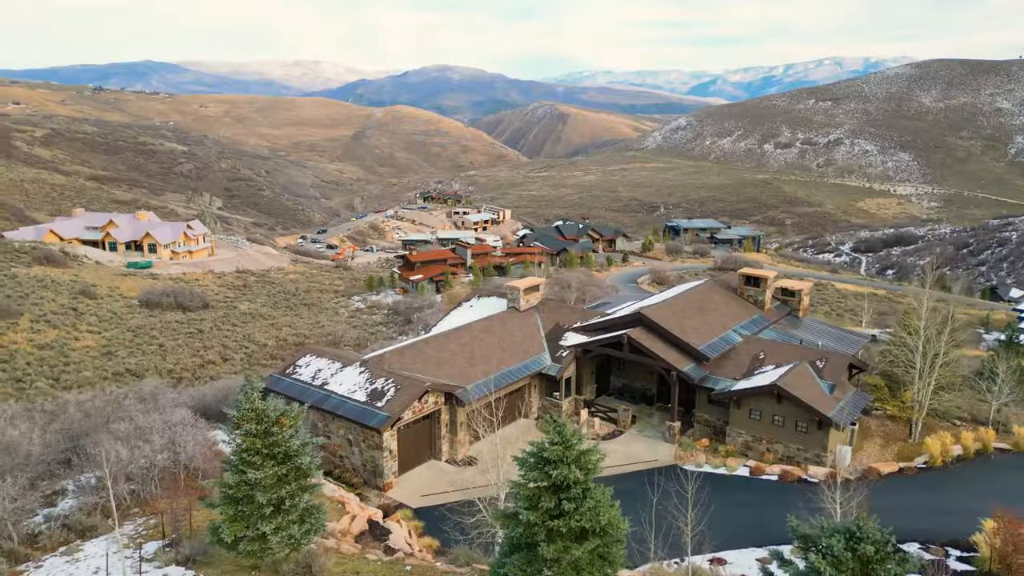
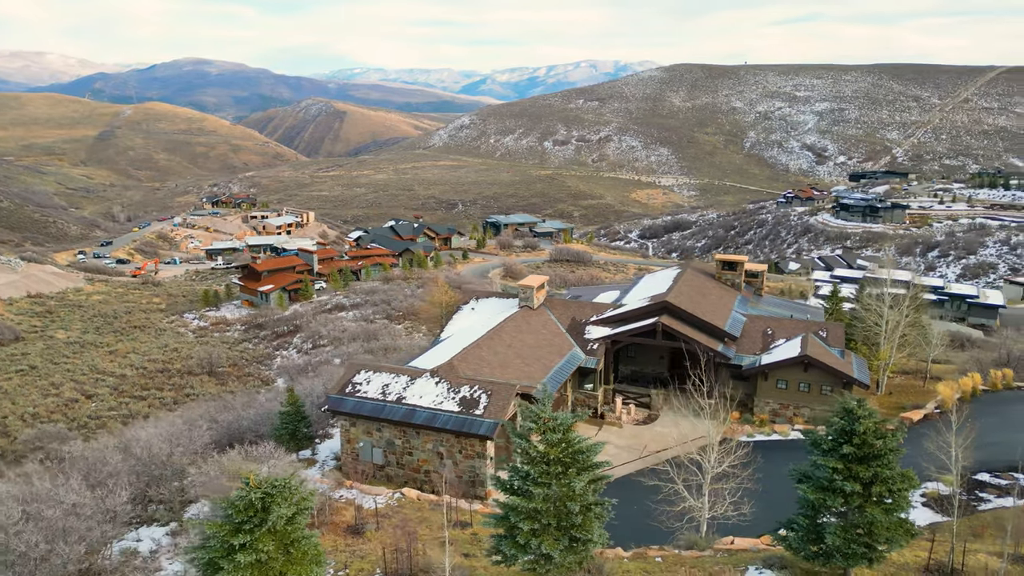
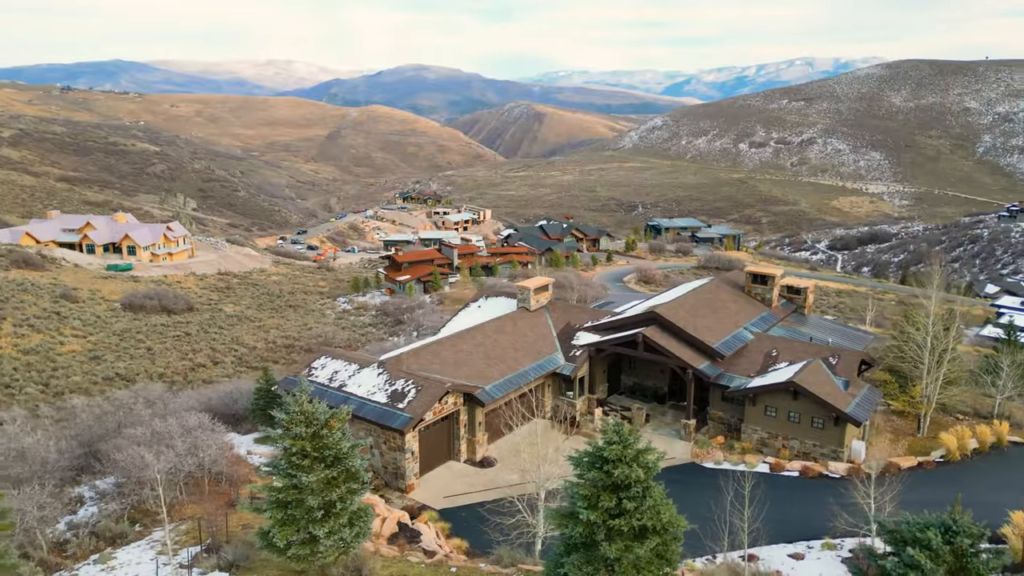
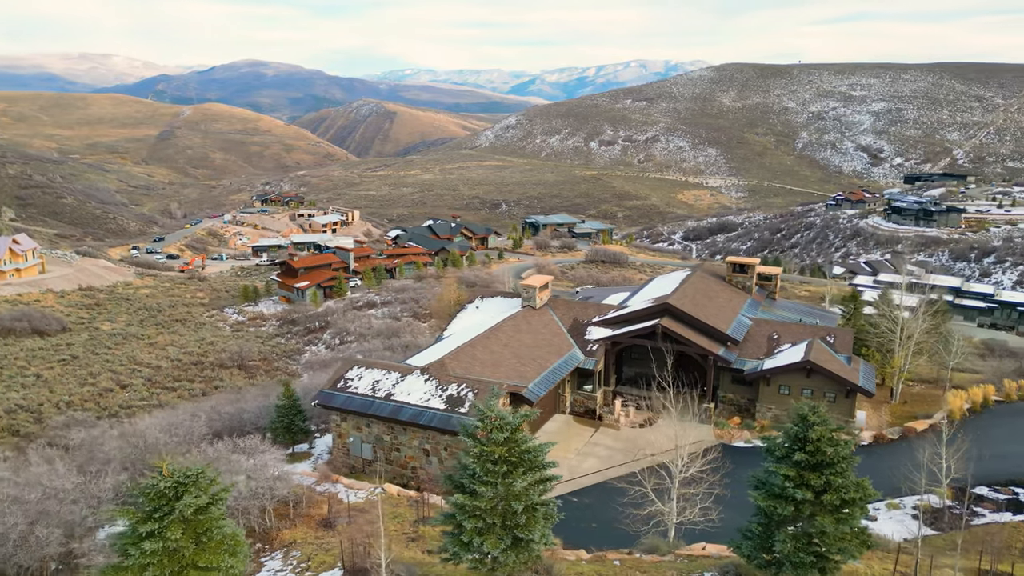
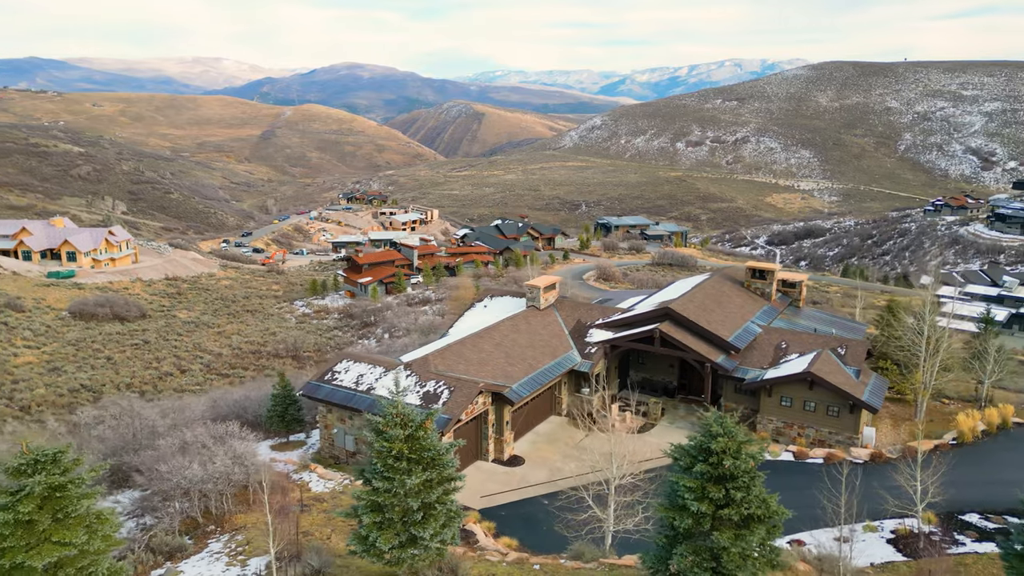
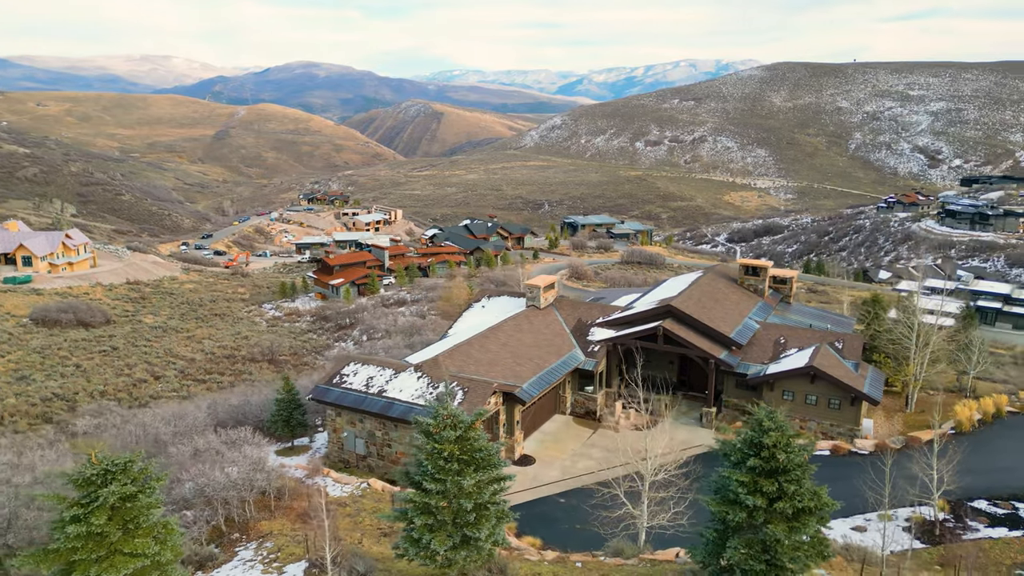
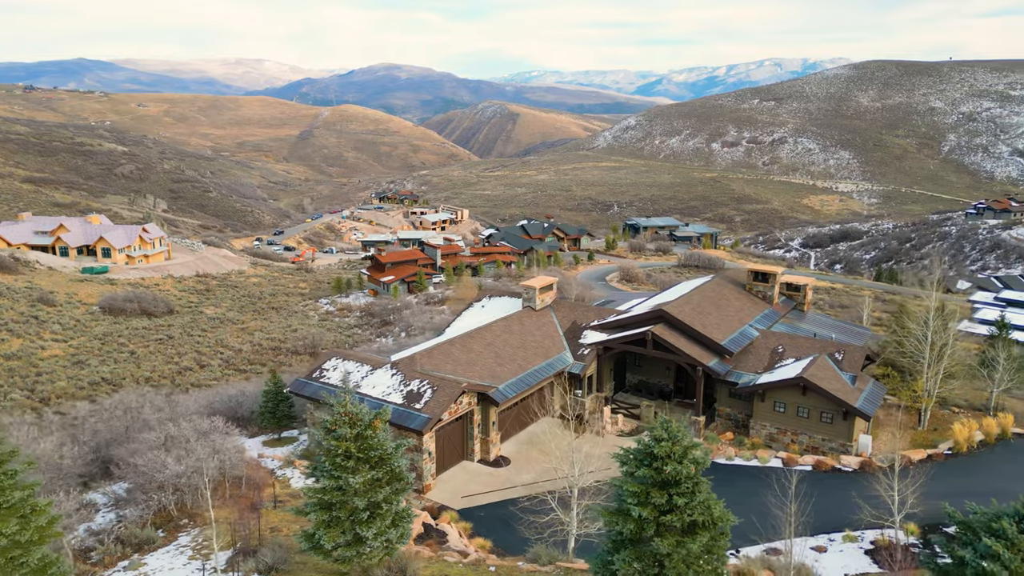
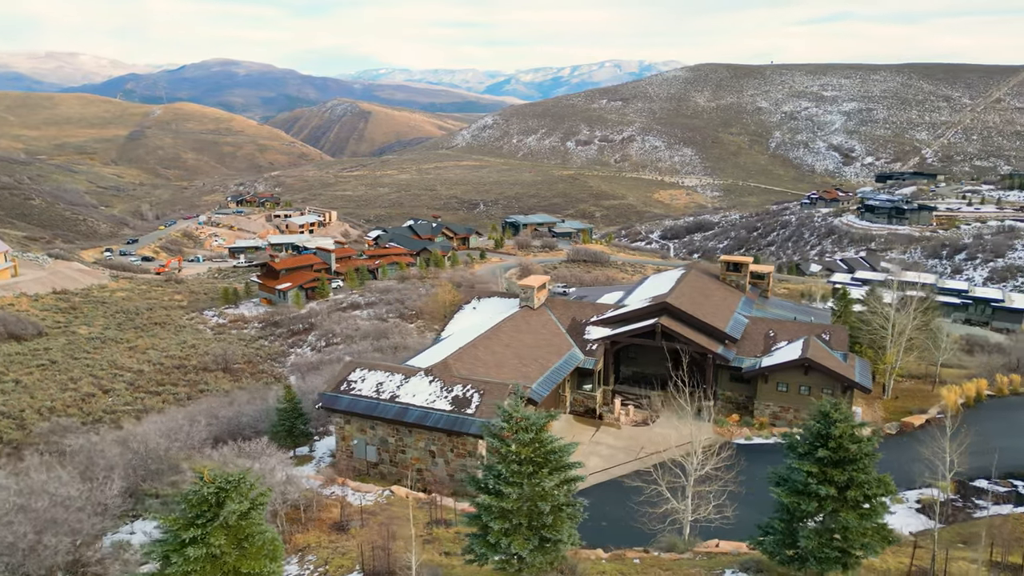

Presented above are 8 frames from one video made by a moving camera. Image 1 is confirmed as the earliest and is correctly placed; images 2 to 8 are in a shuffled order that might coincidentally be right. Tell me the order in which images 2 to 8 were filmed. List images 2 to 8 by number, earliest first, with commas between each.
3, 7, 5, 6, 4, 8, 2
